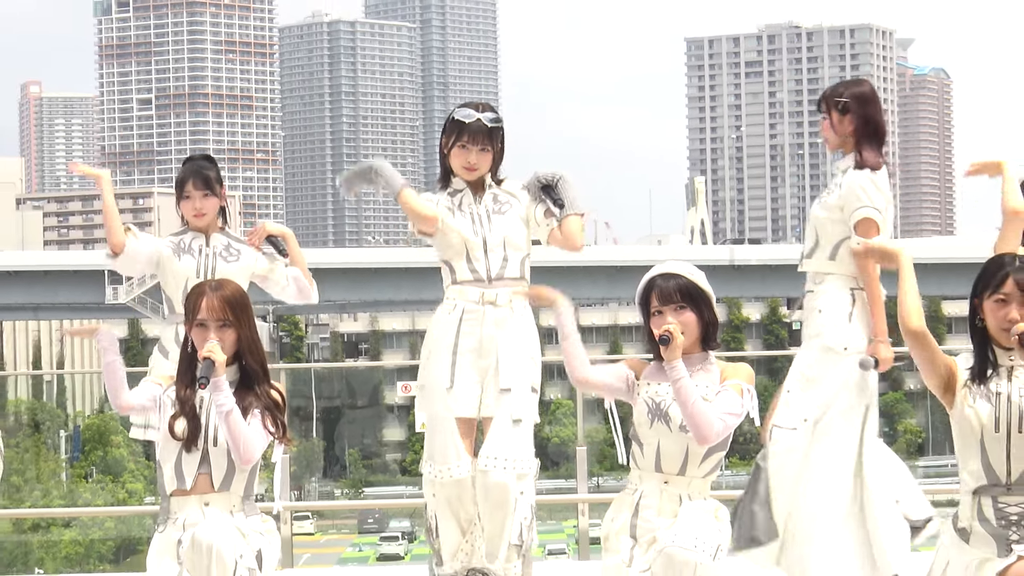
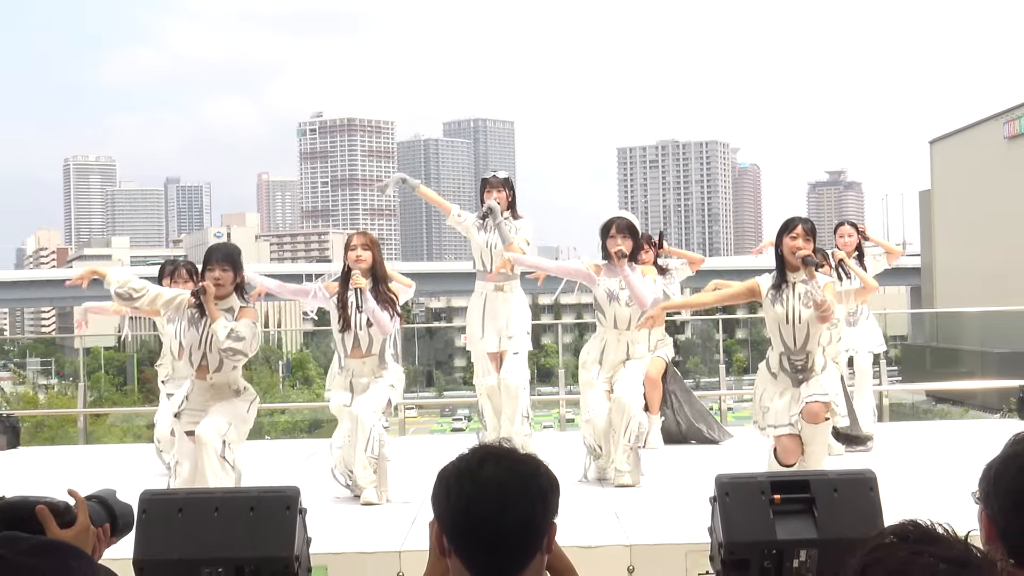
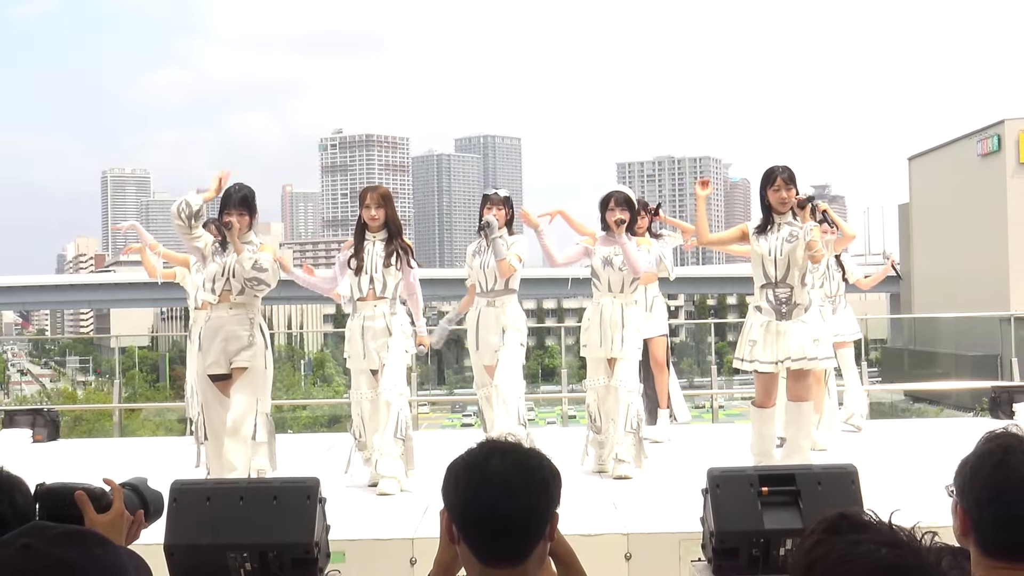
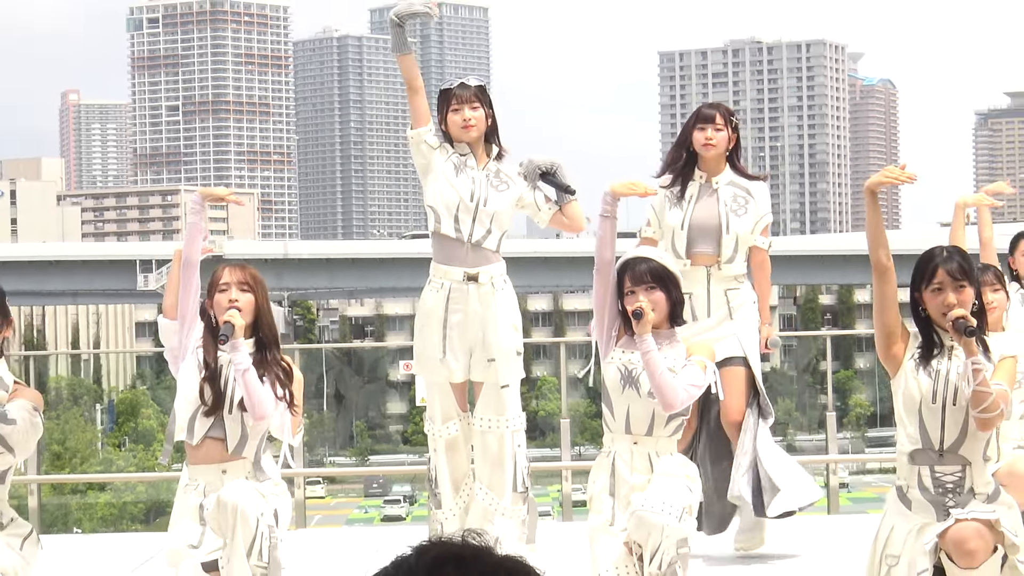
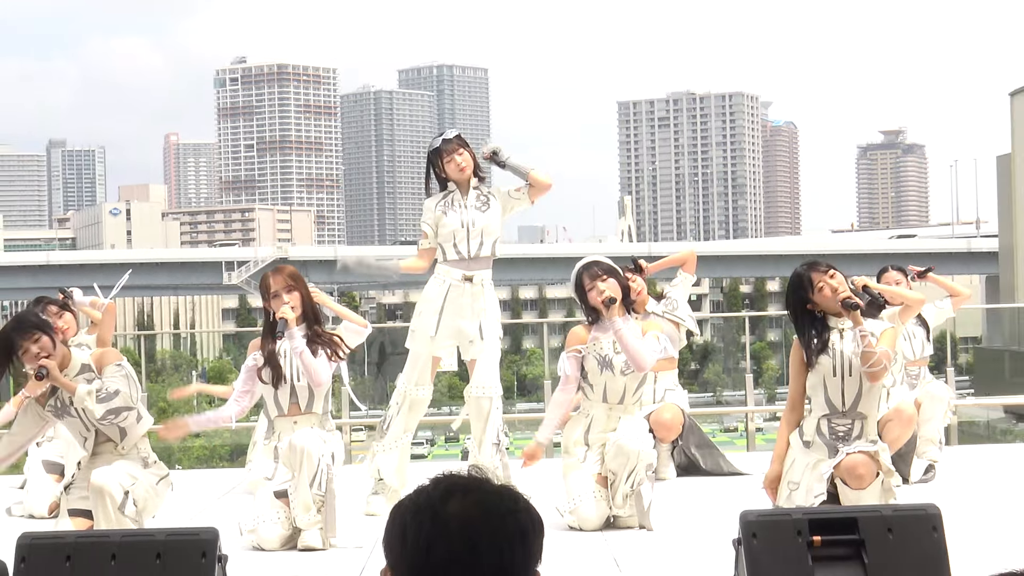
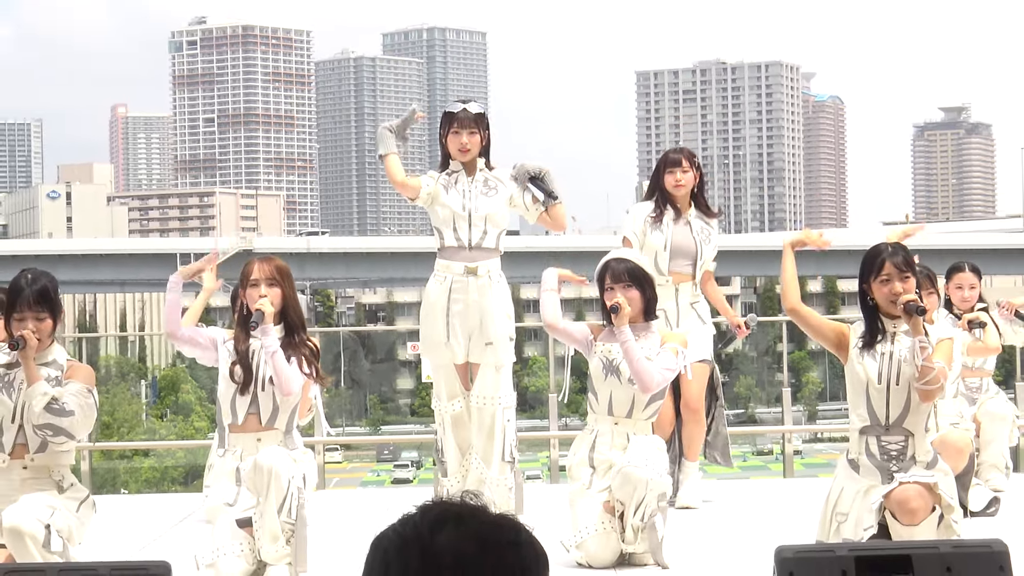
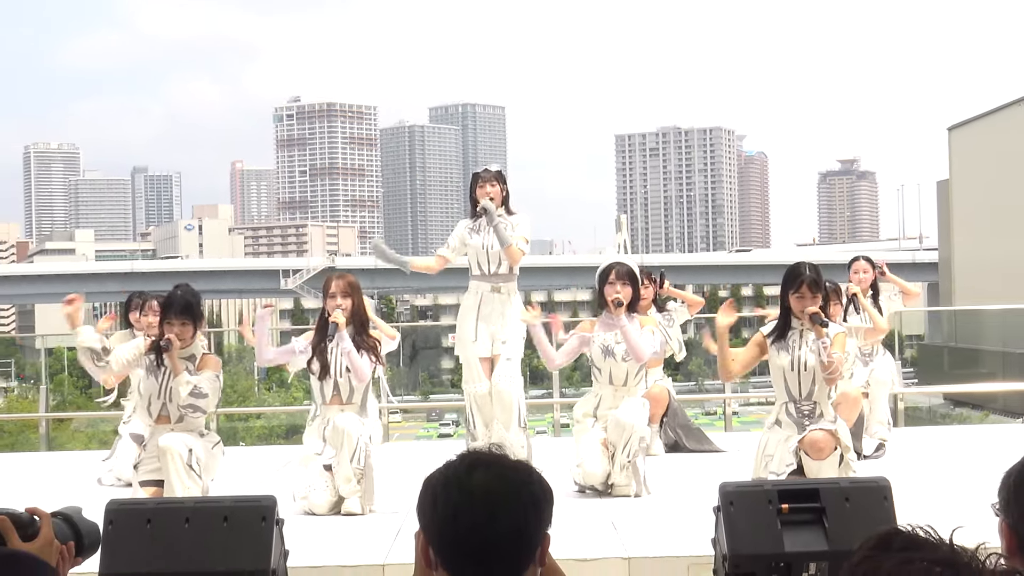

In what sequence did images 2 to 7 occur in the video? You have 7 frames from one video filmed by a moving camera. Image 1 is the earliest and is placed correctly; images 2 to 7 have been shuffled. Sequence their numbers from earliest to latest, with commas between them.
4, 6, 5, 7, 2, 3
